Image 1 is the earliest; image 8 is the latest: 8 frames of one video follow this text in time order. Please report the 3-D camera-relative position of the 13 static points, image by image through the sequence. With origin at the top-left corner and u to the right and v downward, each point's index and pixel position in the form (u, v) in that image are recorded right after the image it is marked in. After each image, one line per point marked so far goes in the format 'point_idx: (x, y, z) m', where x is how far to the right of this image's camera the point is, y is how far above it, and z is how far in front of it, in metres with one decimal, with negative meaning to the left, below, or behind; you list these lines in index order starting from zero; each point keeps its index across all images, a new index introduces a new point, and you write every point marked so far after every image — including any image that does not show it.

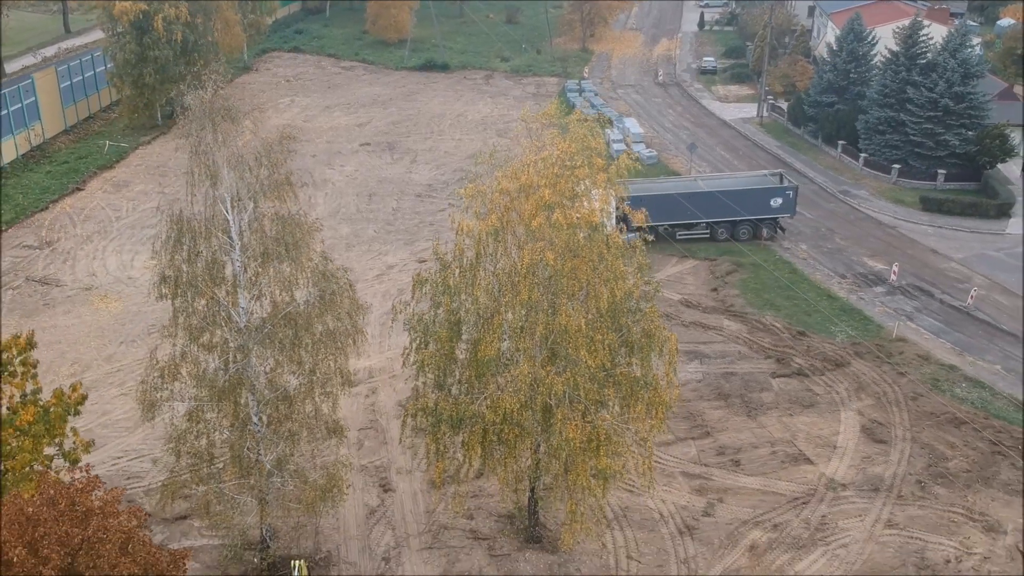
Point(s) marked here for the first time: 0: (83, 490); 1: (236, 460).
0: (-5.2, -2.4, +12.8) m
1: (-4.1, -2.6, +15.6) m
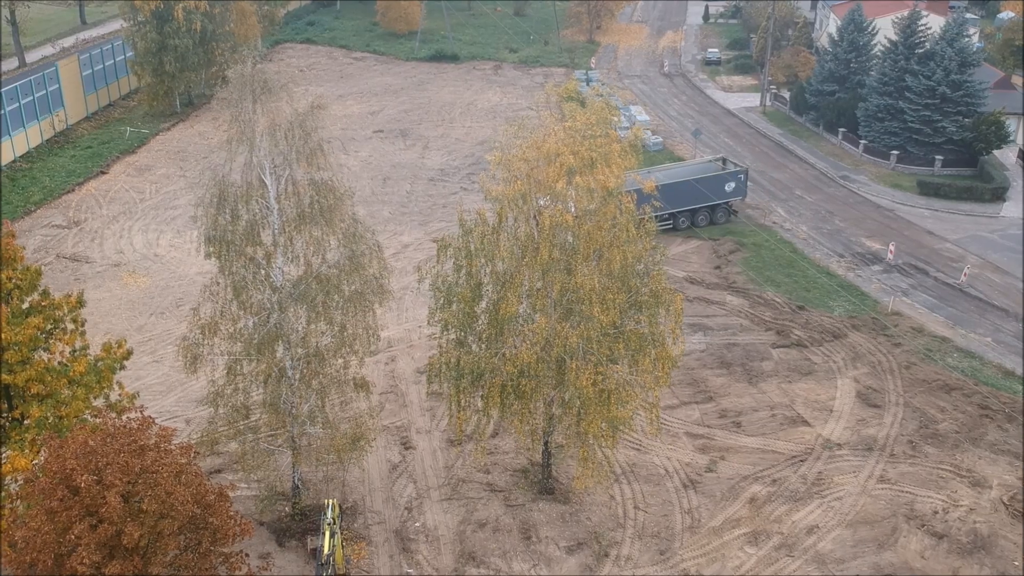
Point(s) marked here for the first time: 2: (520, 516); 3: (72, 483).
0: (-5.0, -1.8, +13.9) m
1: (-3.9, -2.0, +16.8) m
2: (+0.2, -4.1, +18.5) m
3: (-5.5, -2.5, +13.0) m
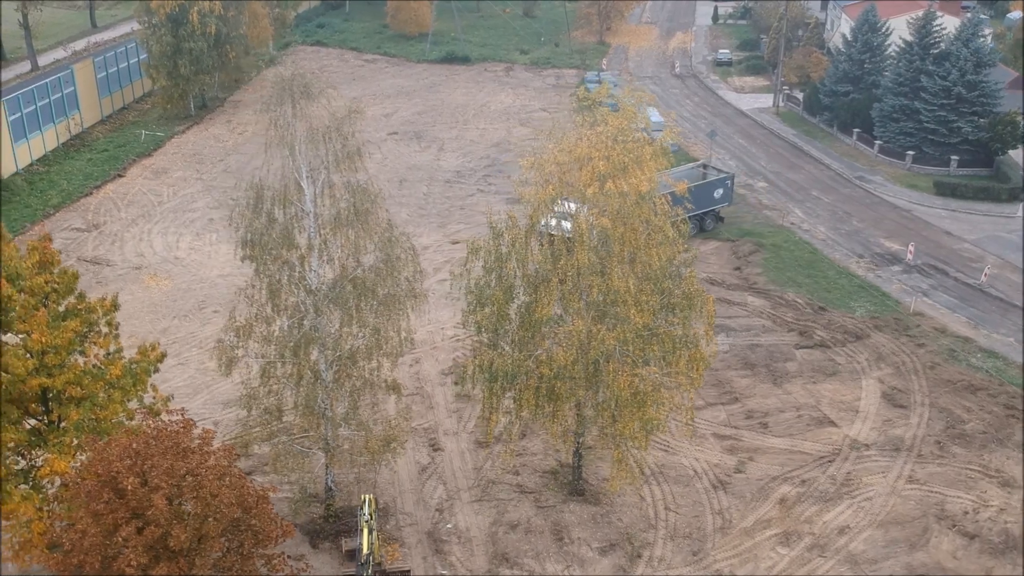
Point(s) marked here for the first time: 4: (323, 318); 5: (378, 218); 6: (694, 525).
0: (-4.4, -1.9, +14.0) m
1: (-3.3, -2.0, +16.9) m
2: (+0.7, -4.1, +18.6) m
3: (-4.9, -2.5, +13.1) m
4: (-3.0, -0.5, +16.3) m
5: (-2.1, +1.1, +16.5) m
6: (+3.2, -4.2, +18.4) m
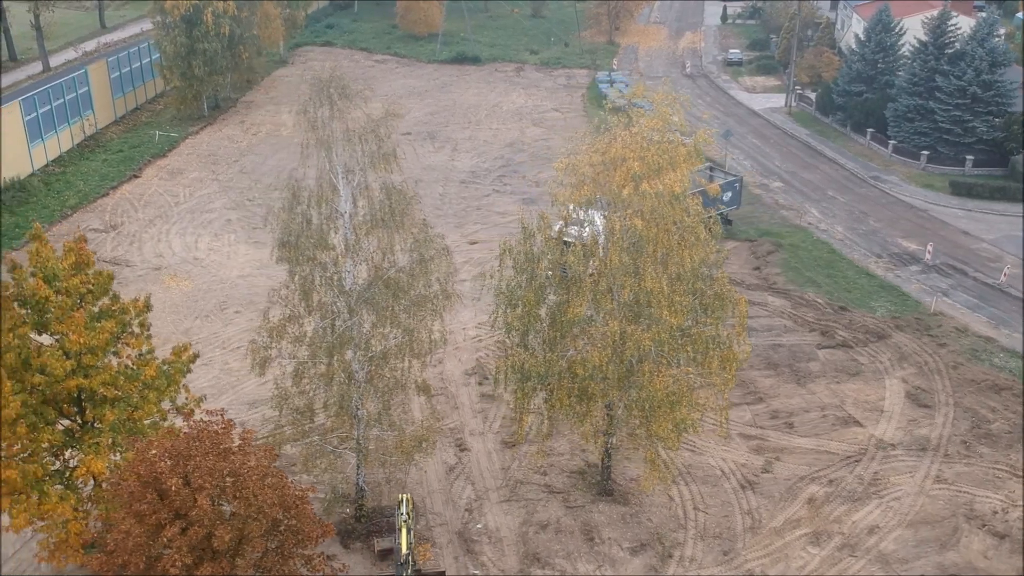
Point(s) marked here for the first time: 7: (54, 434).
0: (-3.9, -1.9, +14.1) m
1: (-2.8, -2.0, +16.9) m
2: (+1.2, -4.1, +18.6) m
3: (-4.4, -2.5, +13.1) m
4: (-2.5, -0.5, +16.4) m
5: (-1.5, +1.1, +16.5) m
6: (+3.8, -4.2, +18.5) m
7: (-6.9, -2.2, +15.6) m
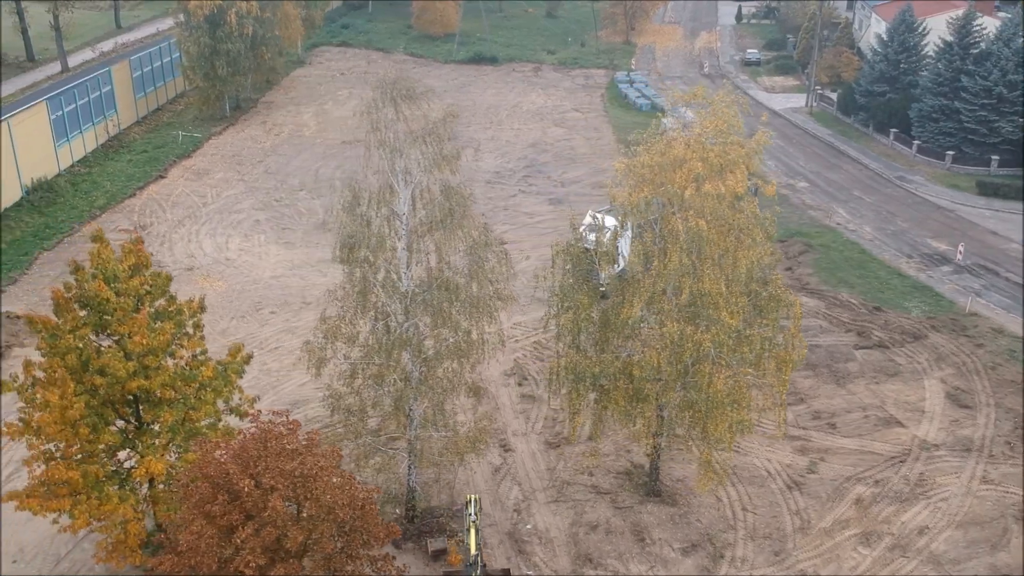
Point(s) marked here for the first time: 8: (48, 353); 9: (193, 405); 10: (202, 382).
0: (-3.0, -1.9, +14.1) m
1: (-1.9, -2.1, +16.9) m
2: (+2.1, -4.1, +18.6) m
3: (-3.5, -2.5, +13.1) m
4: (-1.6, -0.5, +16.4) m
5: (-0.7, +1.1, +16.5) m
6: (+4.7, -4.2, +18.5) m
7: (-6.0, -2.2, +15.6) m
8: (-6.8, -1.0, +15.0) m
9: (-5.0, -1.8, +16.3) m
10: (-4.9, -1.5, +16.4) m
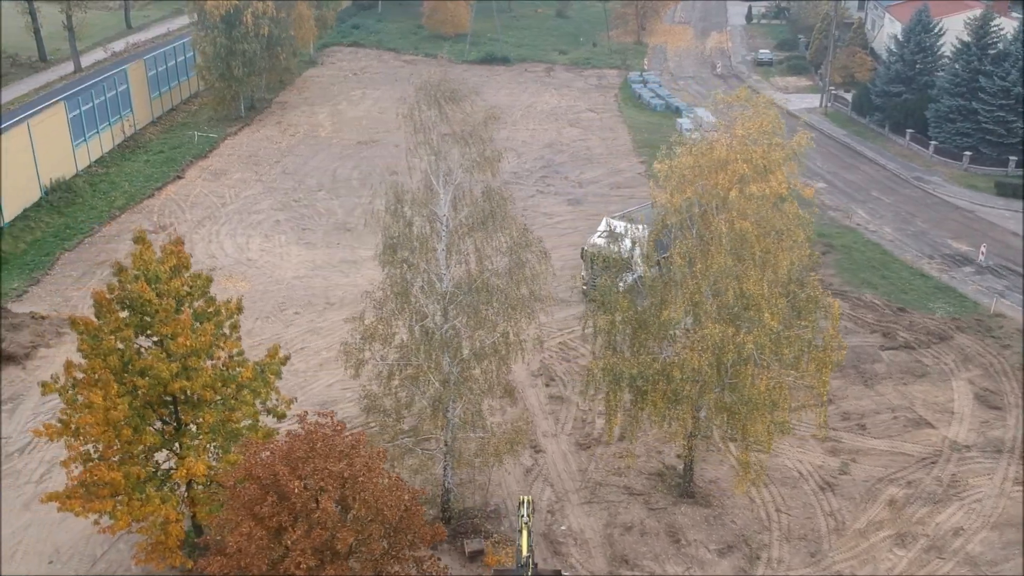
0: (-2.4, -1.9, +14.1) m
1: (-1.3, -2.1, +16.9) m
2: (+2.8, -4.2, +18.6) m
3: (-2.9, -2.6, +13.1) m
4: (-1.0, -0.5, +16.4) m
5: (0.0, +1.1, +16.5) m
6: (+5.3, -4.3, +18.5) m
7: (-5.4, -2.2, +15.6) m
8: (-6.2, -1.0, +15.0) m
9: (-4.3, -1.9, +16.3) m
10: (-4.3, -1.5, +16.4) m
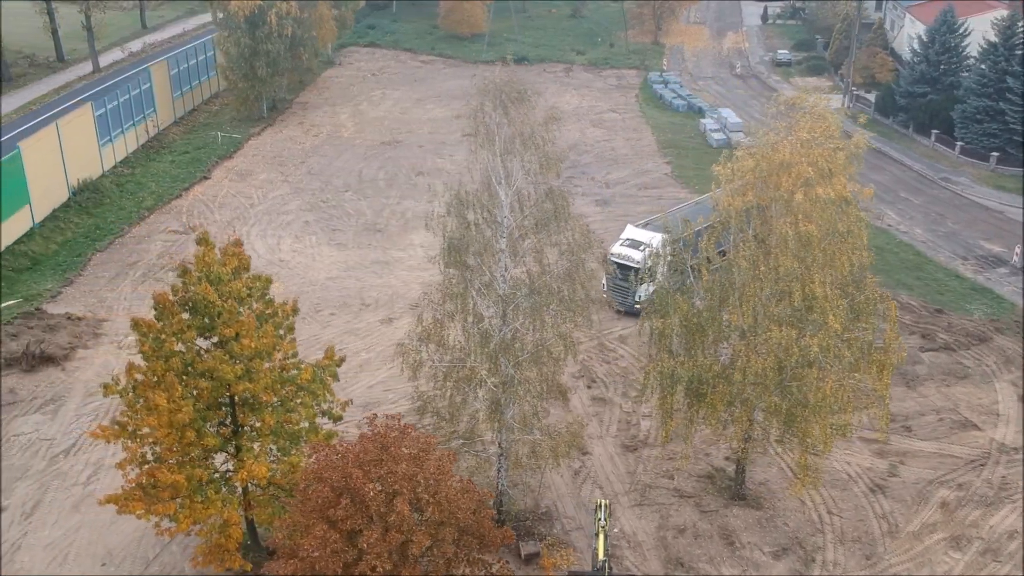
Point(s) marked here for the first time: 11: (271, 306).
0: (-1.5, -2.0, +14.0) m
1: (-0.3, -2.1, +16.9) m
2: (+3.7, -4.2, +18.6) m
3: (-2.0, -2.6, +13.1) m
4: (-0.1, -0.6, +16.4) m
5: (+0.9, +1.0, +16.5) m
6: (+6.2, -4.3, +18.4) m
7: (-4.5, -2.3, +15.6) m
8: (-5.2, -1.0, +15.0) m
9: (-3.4, -1.9, +16.3) m
10: (-3.3, -1.5, +16.3) m
11: (-3.8, -0.3, +16.3) m
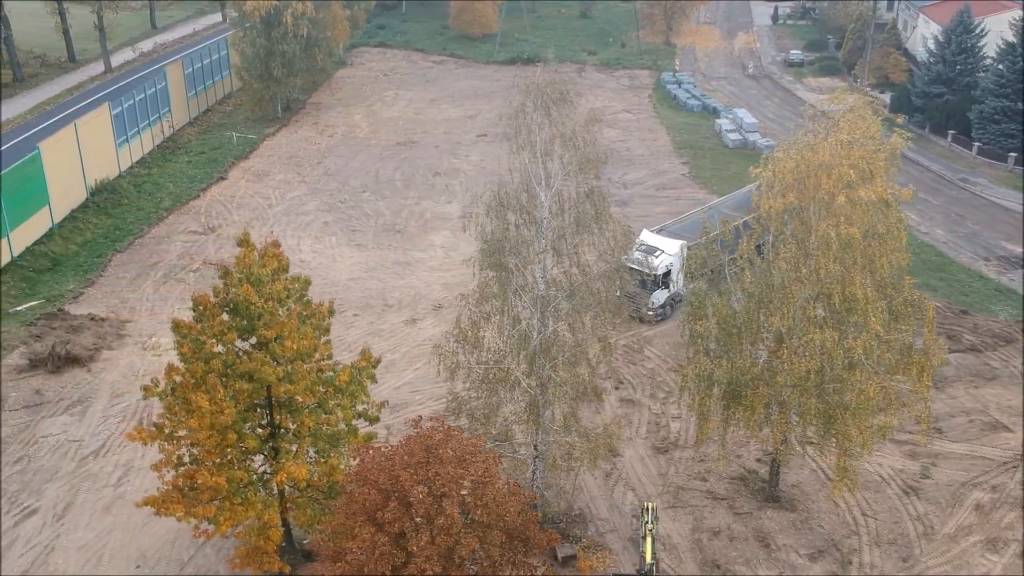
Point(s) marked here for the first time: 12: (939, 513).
0: (-0.9, -2.0, +14.0) m
1: (+0.3, -2.1, +16.8) m
2: (+4.3, -4.2, +18.5) m
3: (-1.4, -2.6, +13.0) m
4: (+0.6, -0.6, +16.3) m
5: (+1.5, +1.0, +16.4) m
6: (+6.8, -4.3, +18.4) m
7: (-3.9, -2.3, +15.5) m
8: (-4.6, -1.0, +14.9) m
9: (-2.8, -1.9, +16.2) m
10: (-2.7, -1.6, +16.3) m
11: (-3.2, -0.3, +16.2) m
12: (+7.8, -4.1, +18.9) m
